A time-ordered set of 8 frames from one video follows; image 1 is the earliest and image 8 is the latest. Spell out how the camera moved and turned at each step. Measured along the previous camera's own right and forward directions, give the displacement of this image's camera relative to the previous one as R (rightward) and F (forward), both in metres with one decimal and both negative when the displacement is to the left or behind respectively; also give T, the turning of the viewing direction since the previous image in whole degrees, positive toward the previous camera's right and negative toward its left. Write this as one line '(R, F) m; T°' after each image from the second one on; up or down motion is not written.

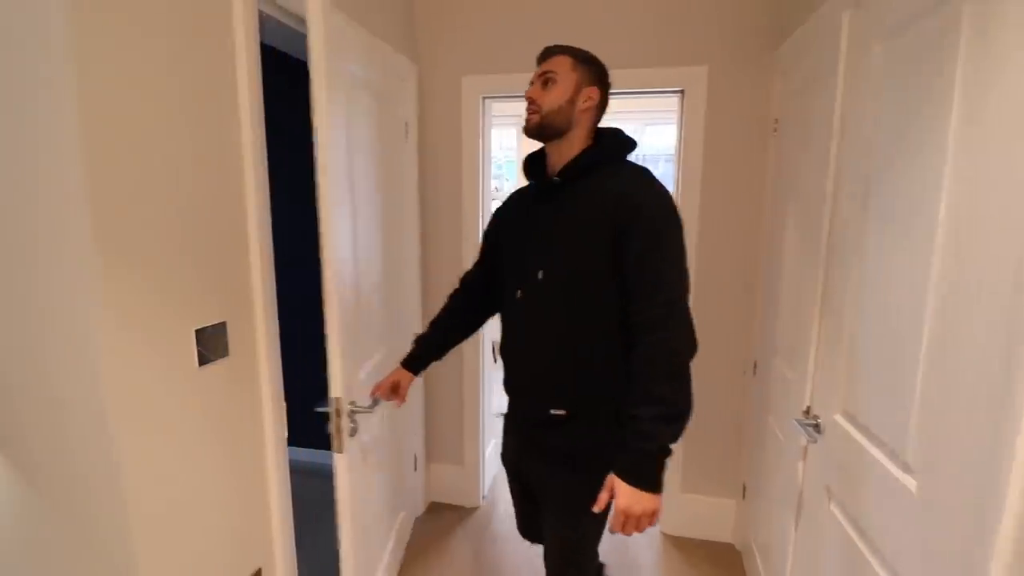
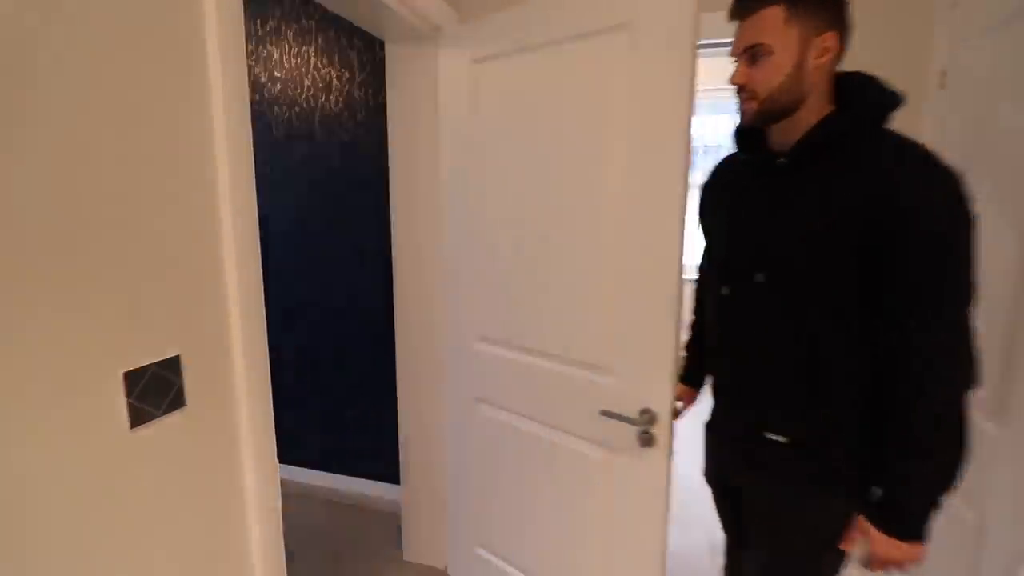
(-0.1, +0.5) m; -4°
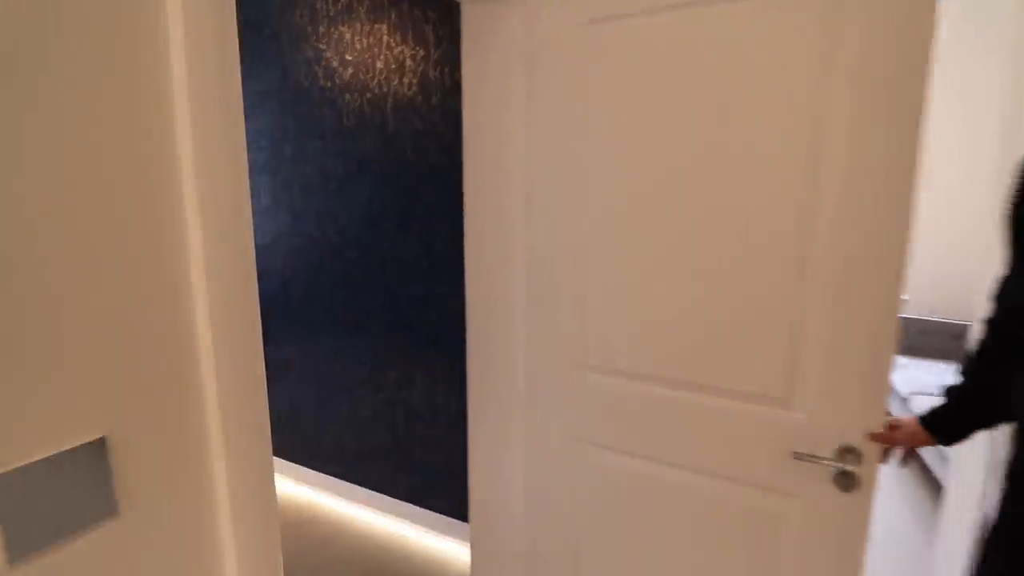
(0.0, +0.4) m; -10°
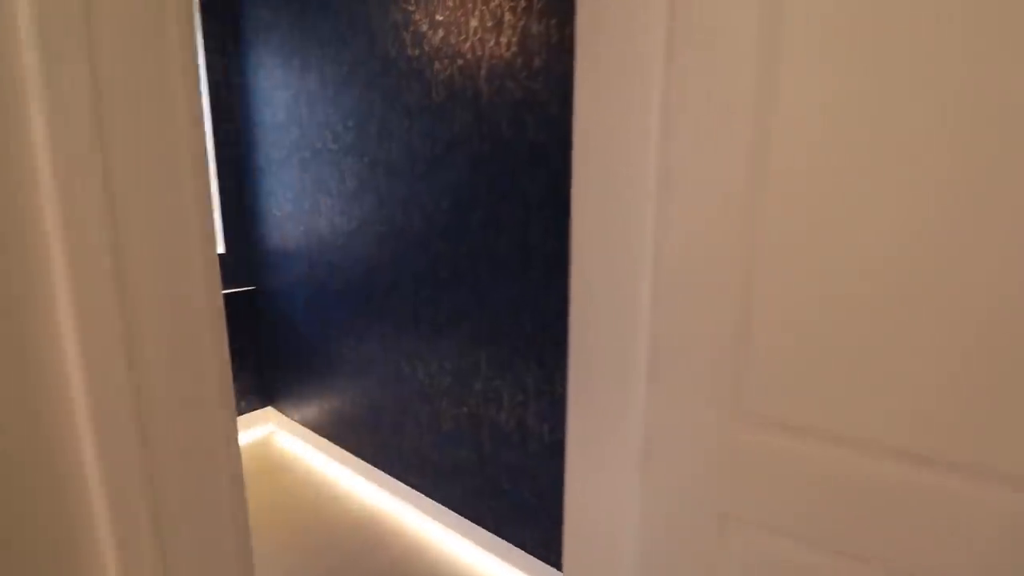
(-0.1, +0.4) m; -10°
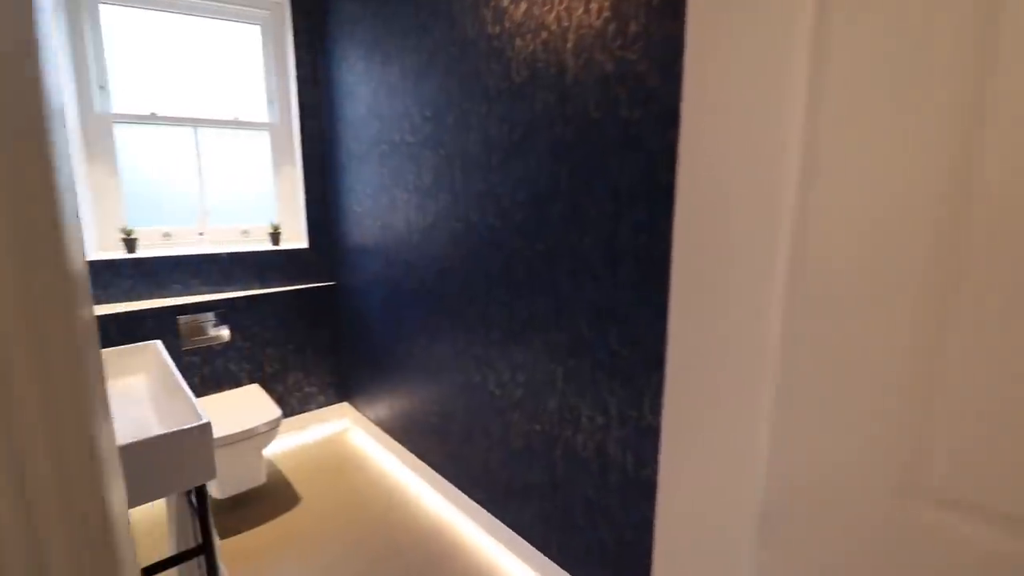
(0.0, +0.2) m; -9°
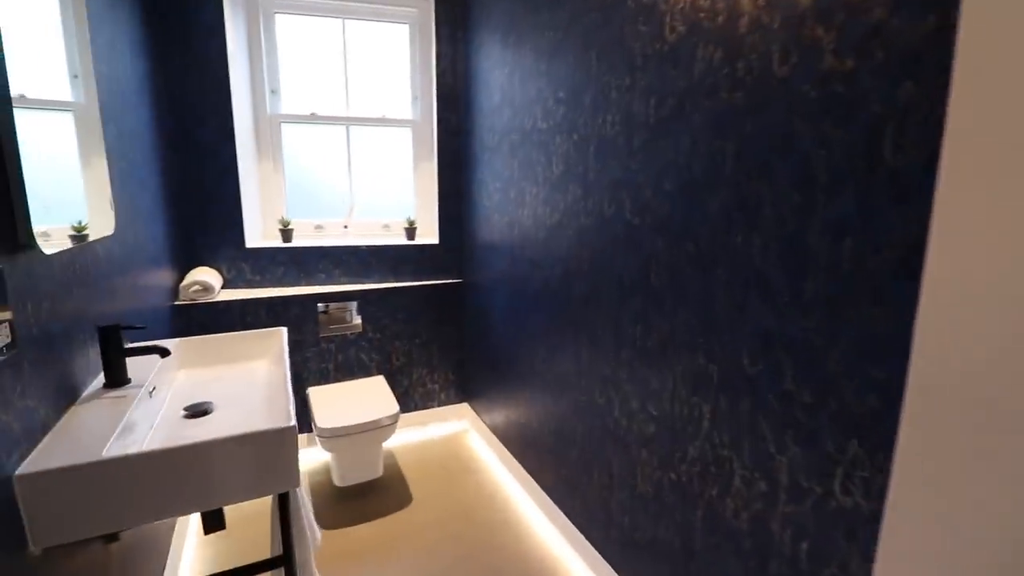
(0.0, +0.3) m; -16°
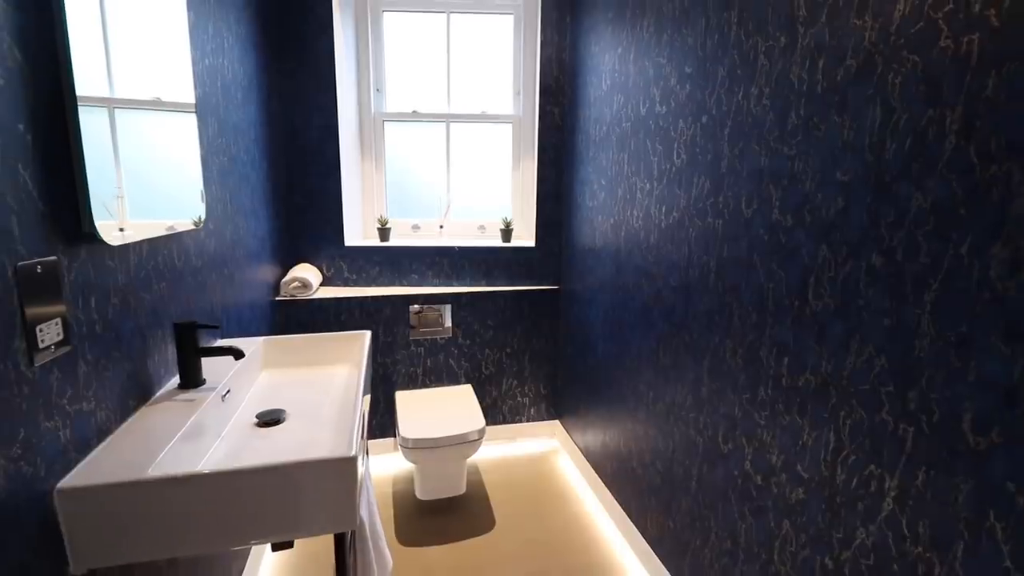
(0.0, +0.2) m; -11°
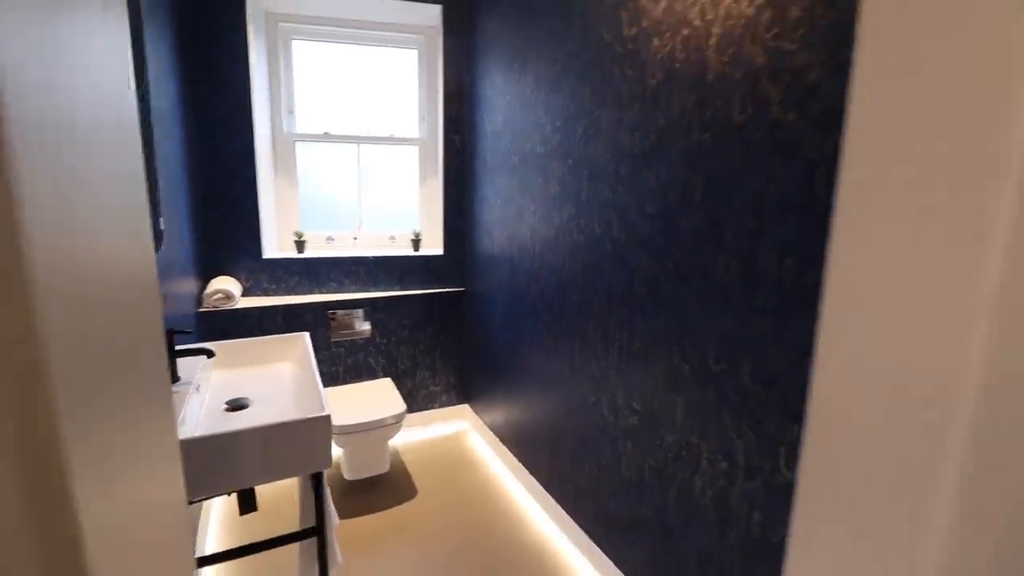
(-0.1, -0.4) m; +12°
